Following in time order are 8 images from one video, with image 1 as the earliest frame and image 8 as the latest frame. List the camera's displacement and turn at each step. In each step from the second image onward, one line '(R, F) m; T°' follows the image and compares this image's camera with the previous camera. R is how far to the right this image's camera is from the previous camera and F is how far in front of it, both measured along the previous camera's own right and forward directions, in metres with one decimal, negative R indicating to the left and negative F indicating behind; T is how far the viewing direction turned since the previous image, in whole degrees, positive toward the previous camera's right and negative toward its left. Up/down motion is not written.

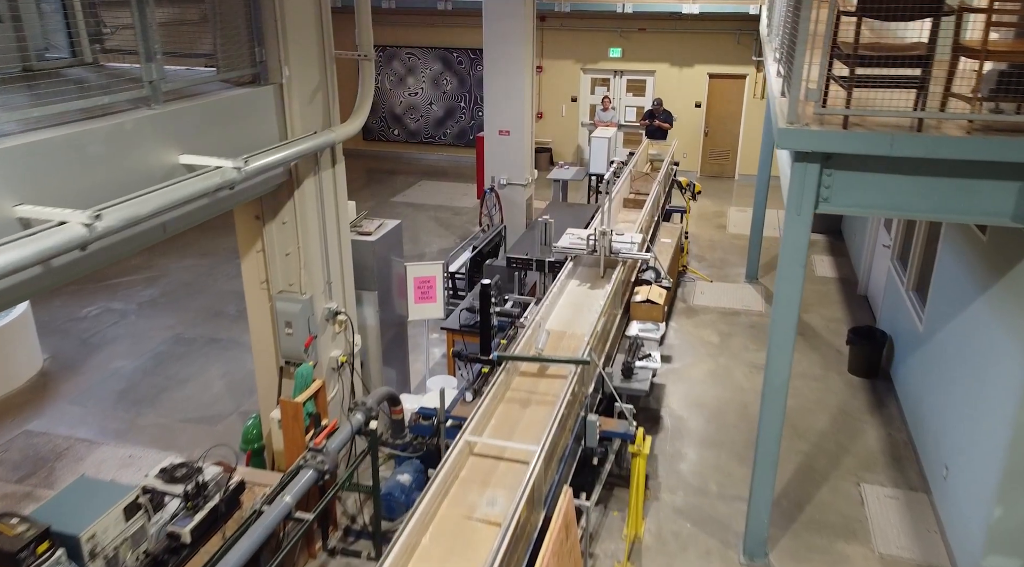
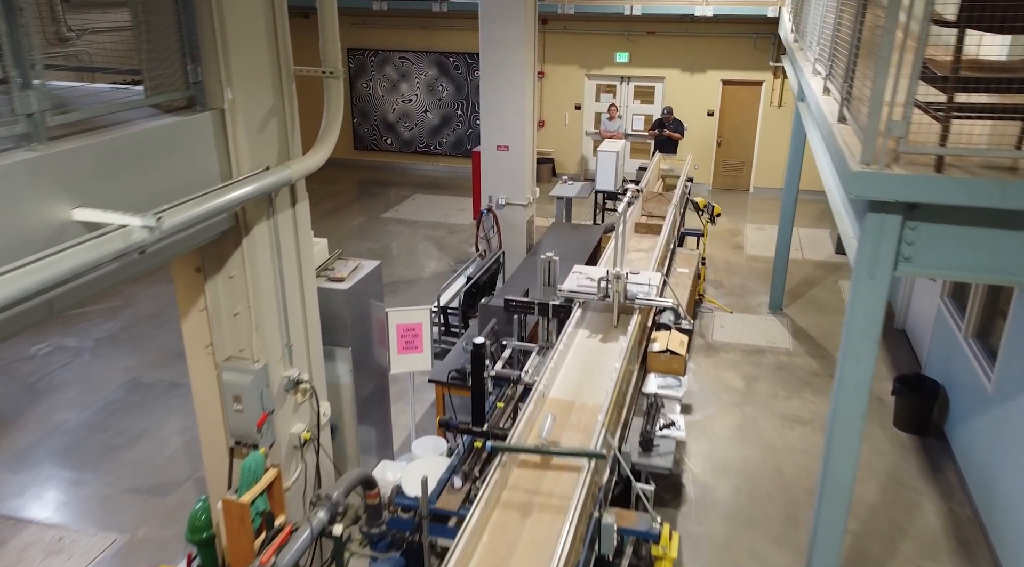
(0.0, +0.7) m; 0°
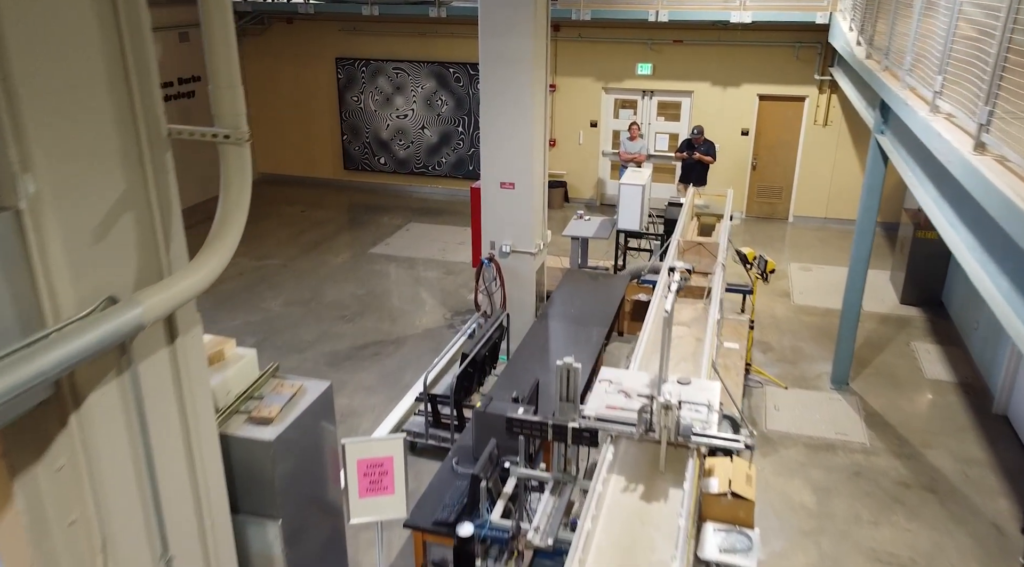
(0.0, +1.2) m; -1°
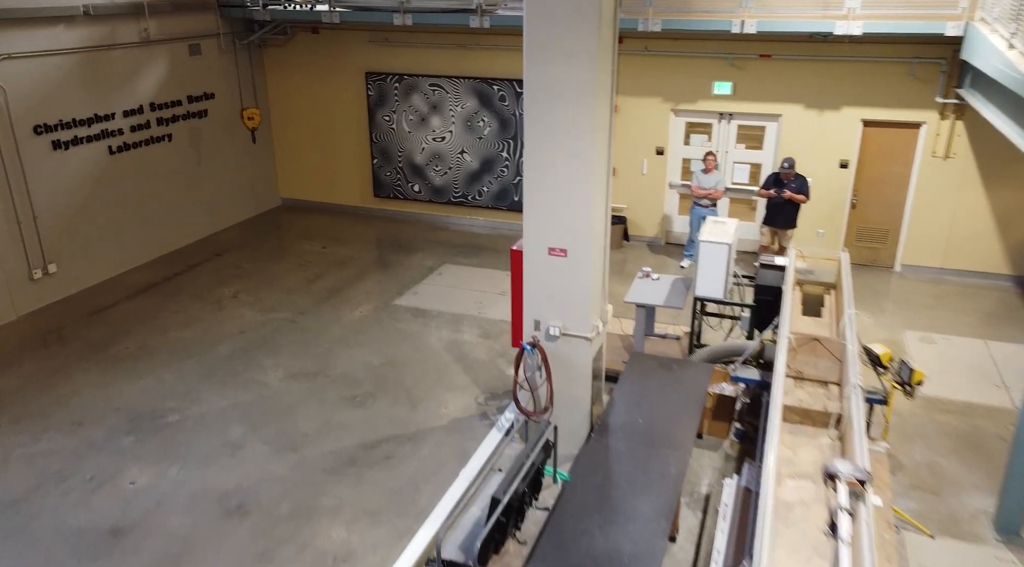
(0.0, +1.3) m; -4°
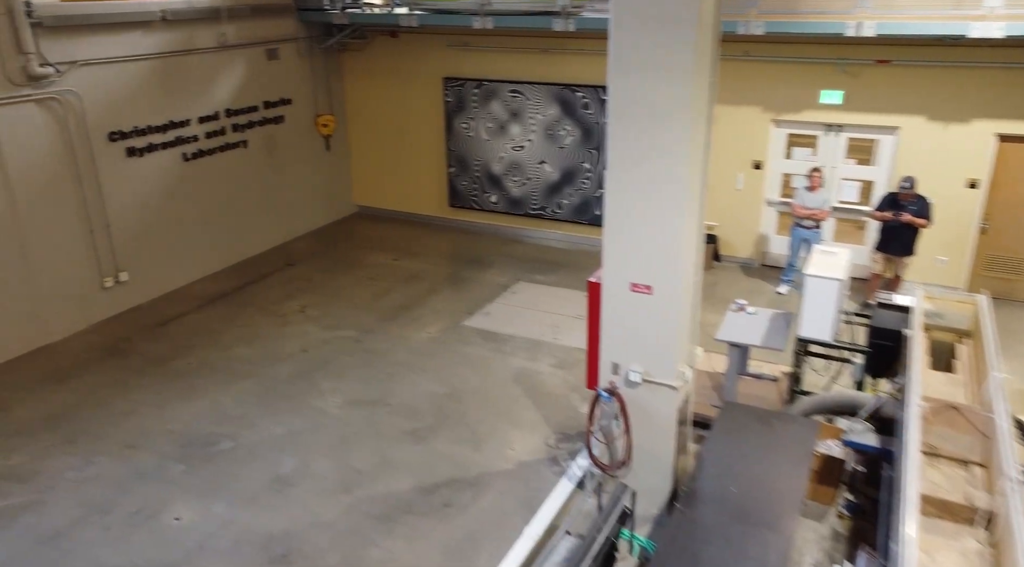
(0.0, +0.5) m; -6°
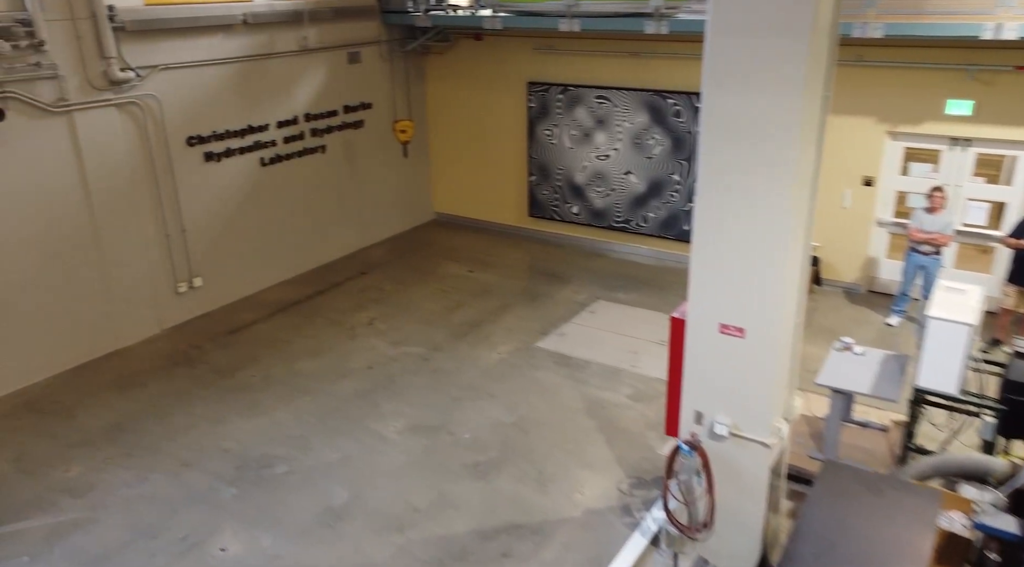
(0.0, +0.4) m; -7°
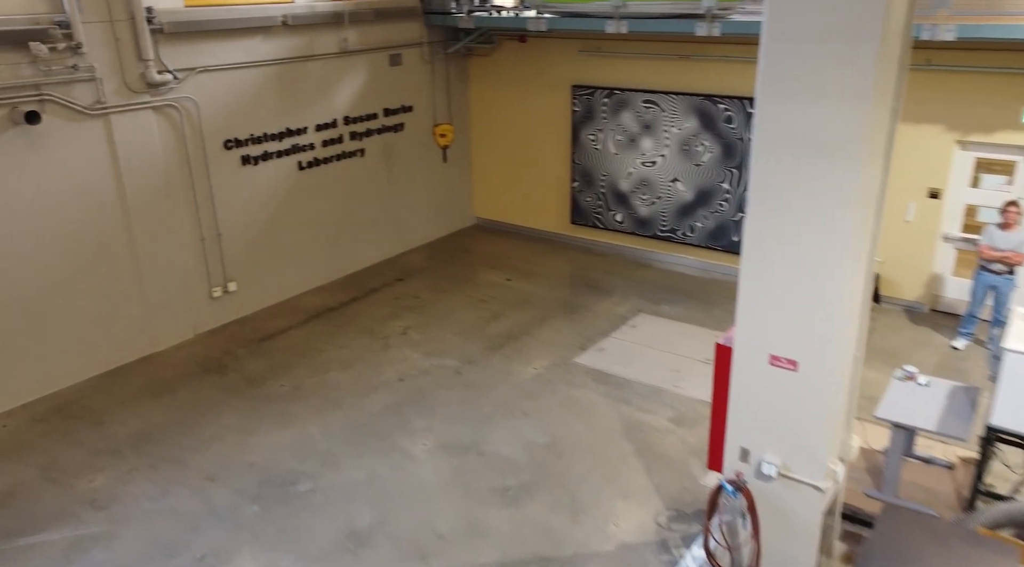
(+0.1, +0.2) m; -4°
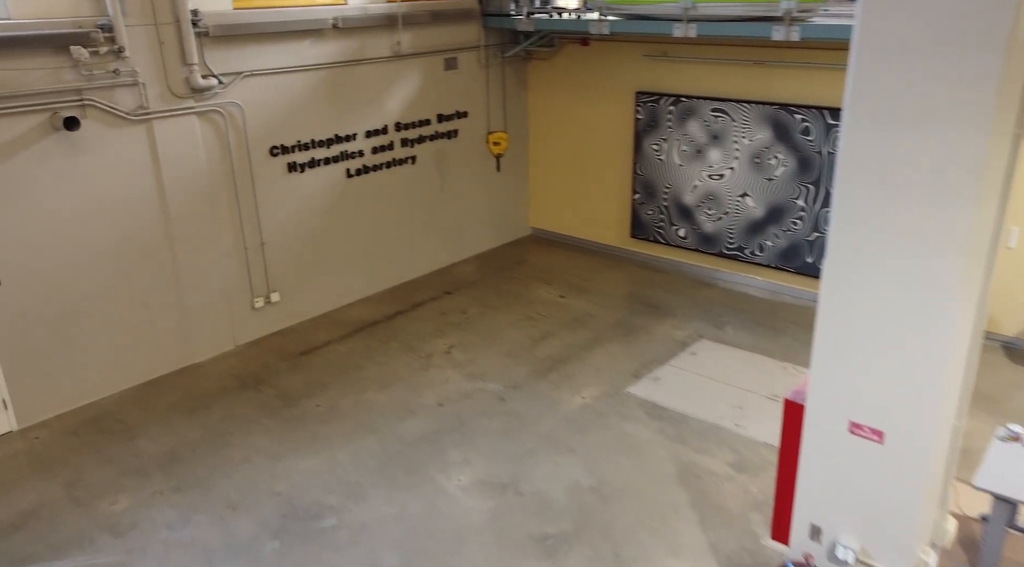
(+0.1, +0.4) m; -5°
